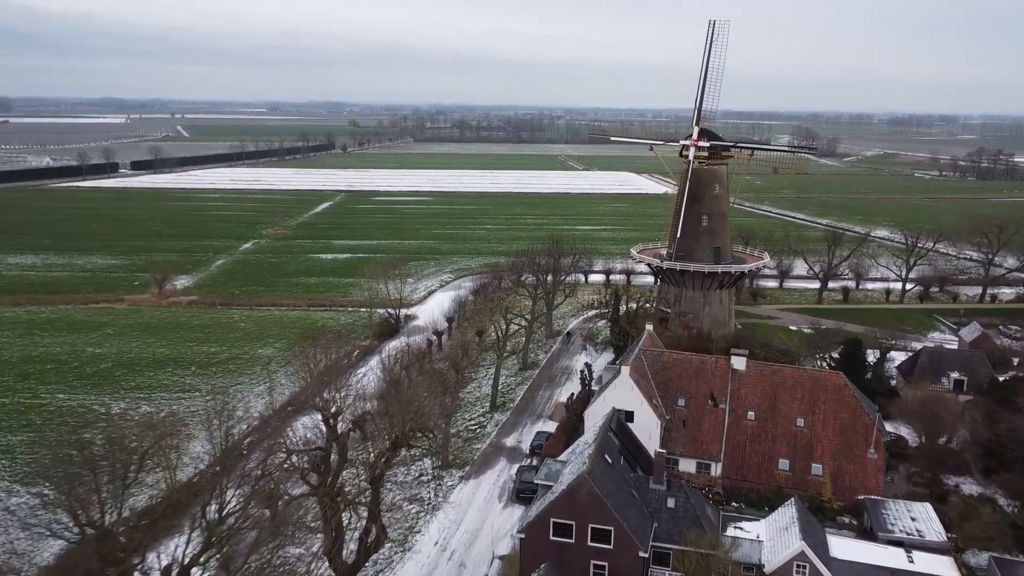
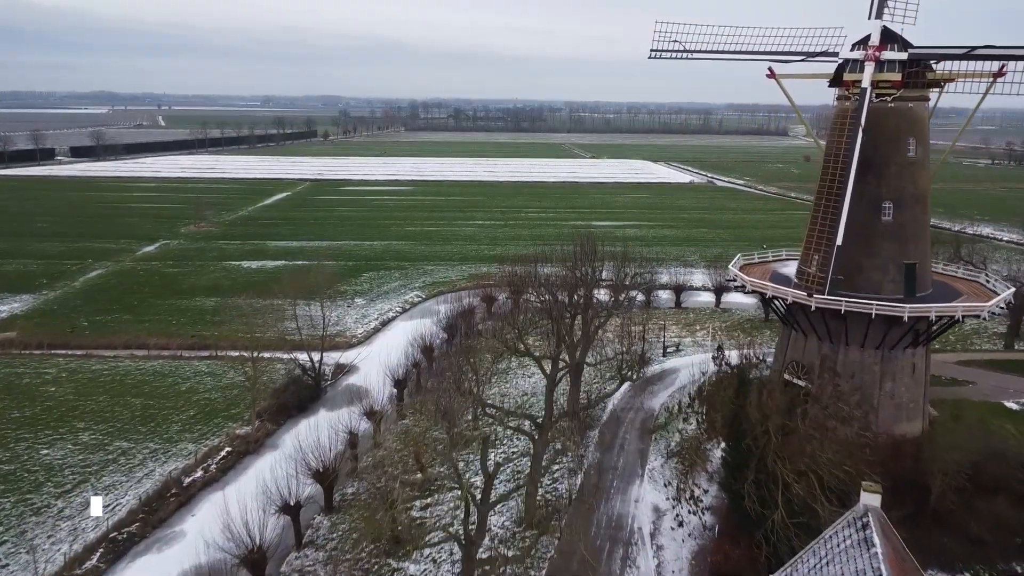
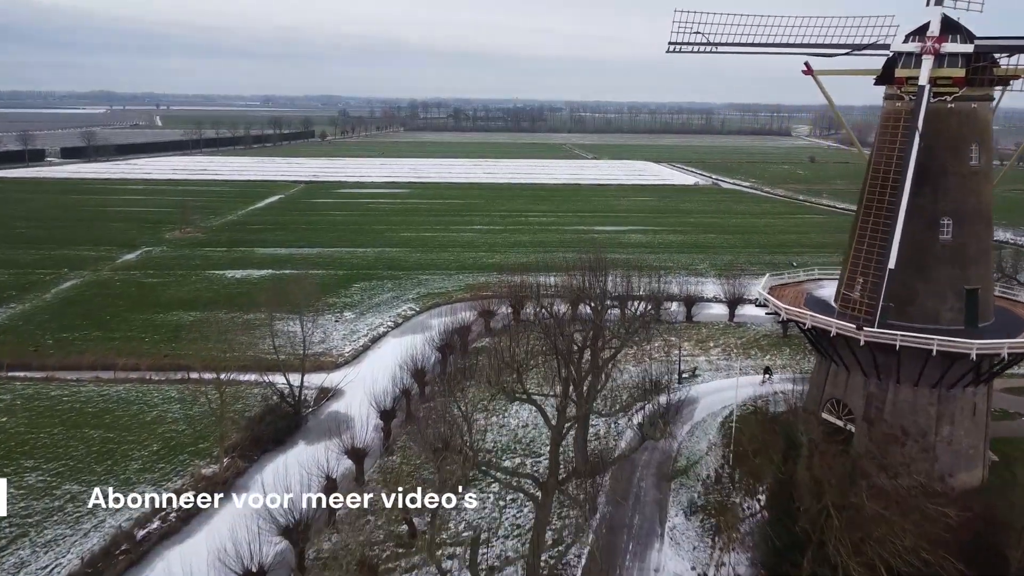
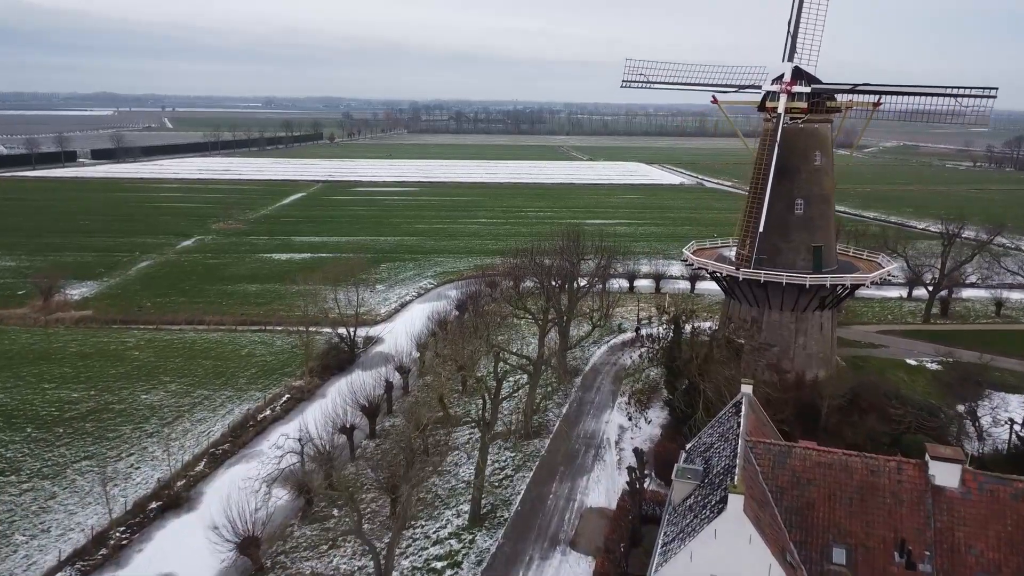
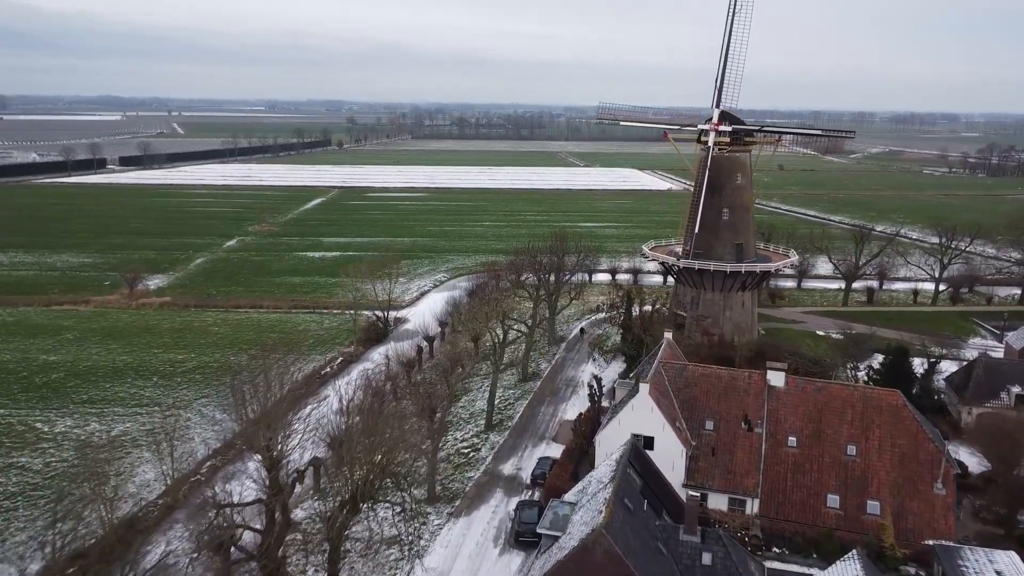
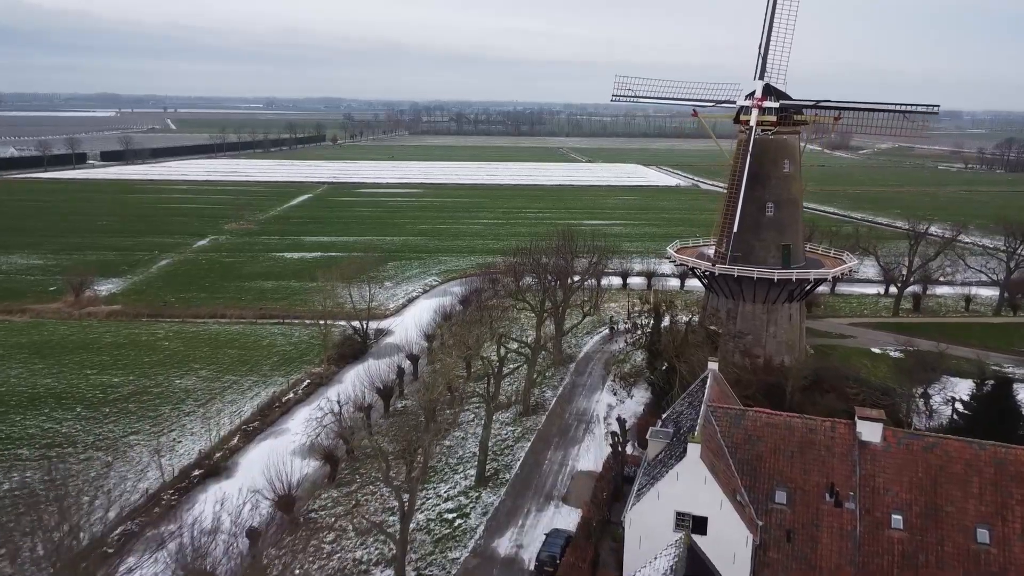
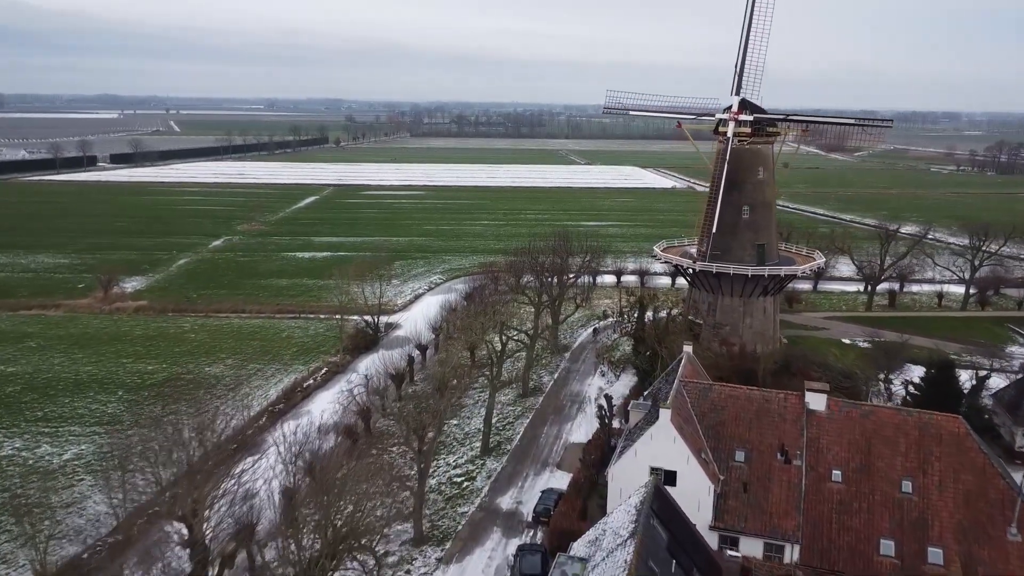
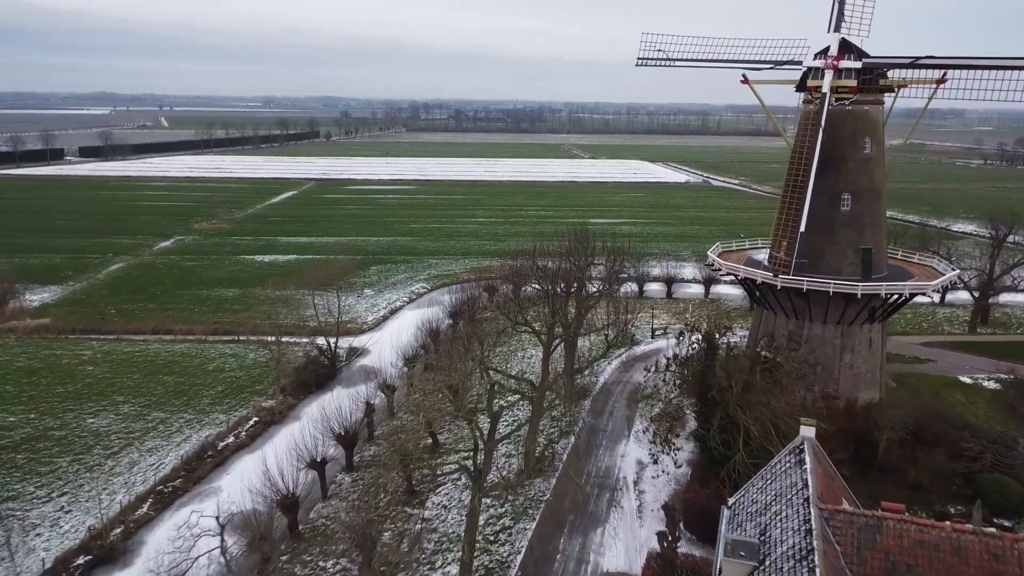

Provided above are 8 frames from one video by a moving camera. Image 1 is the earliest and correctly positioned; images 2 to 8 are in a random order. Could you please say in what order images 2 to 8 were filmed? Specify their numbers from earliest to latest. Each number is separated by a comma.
5, 7, 6, 4, 8, 2, 3
